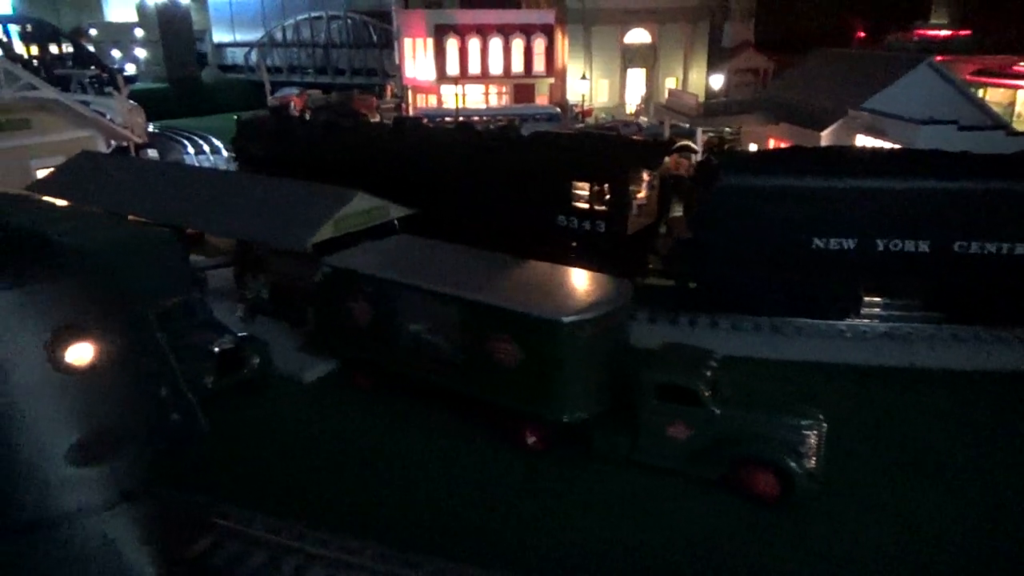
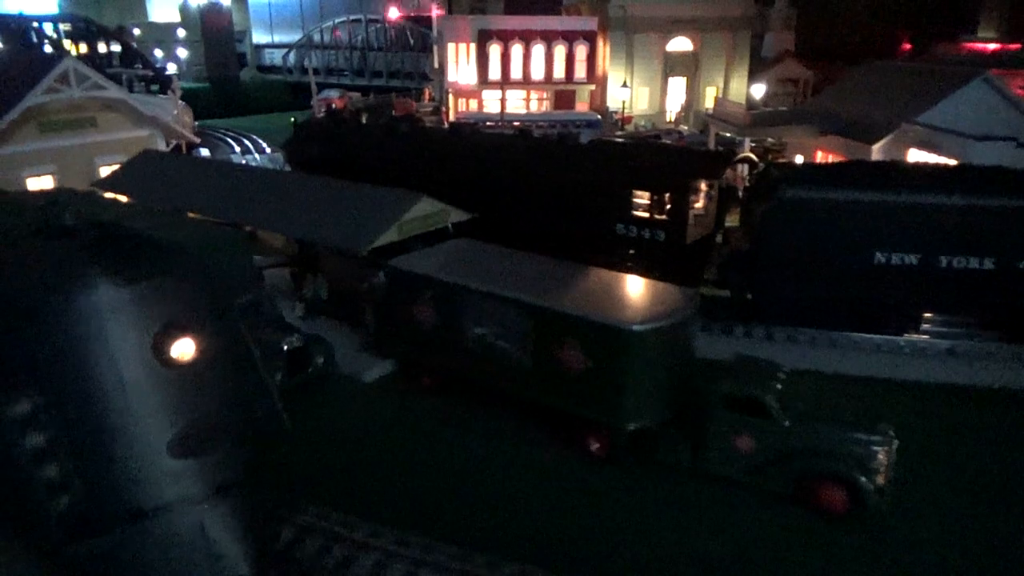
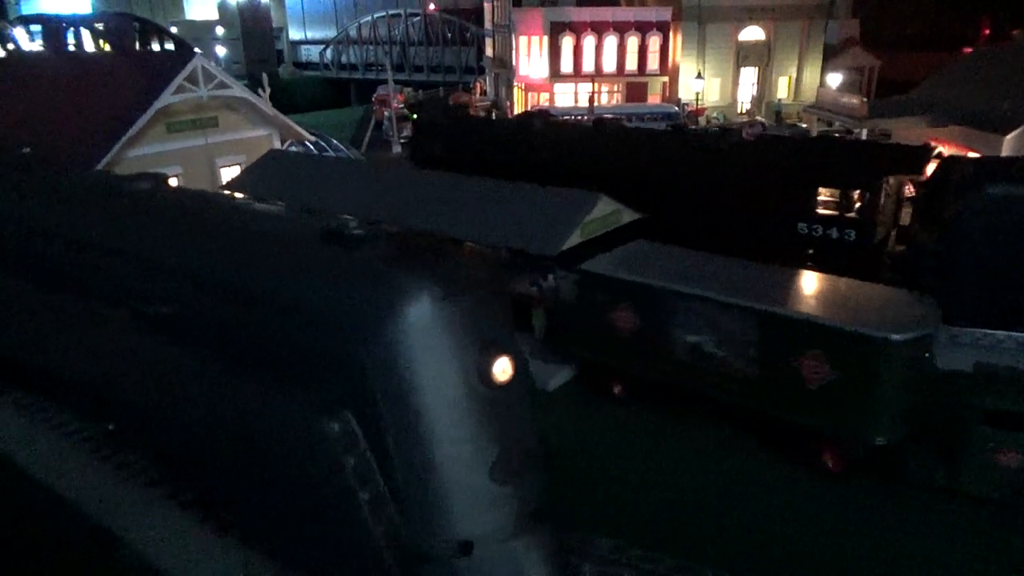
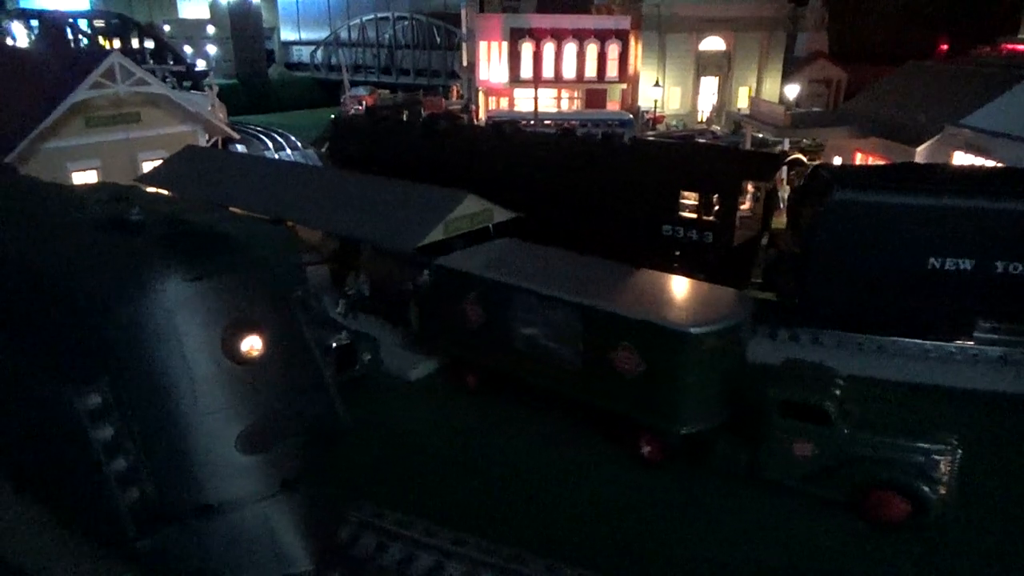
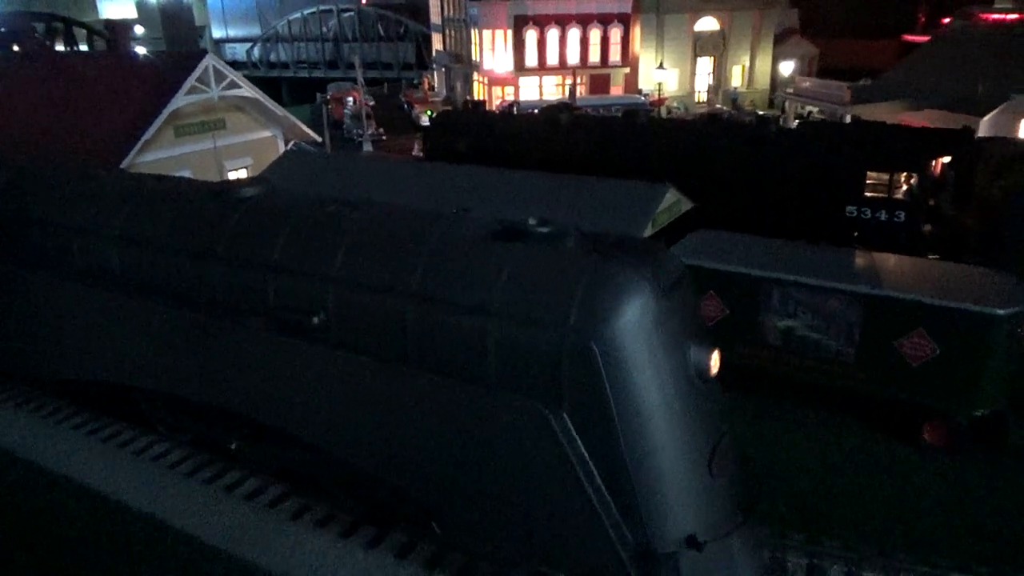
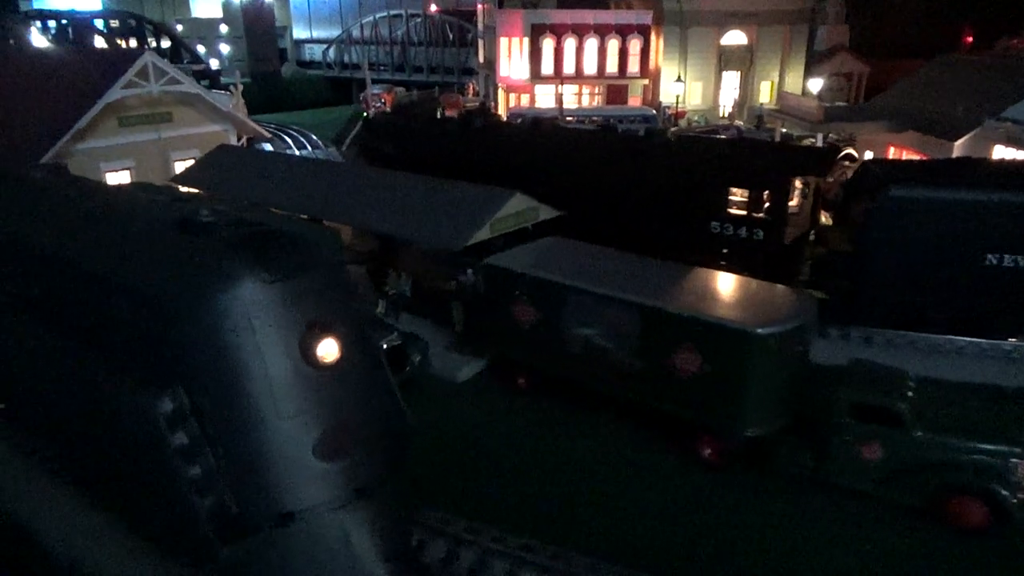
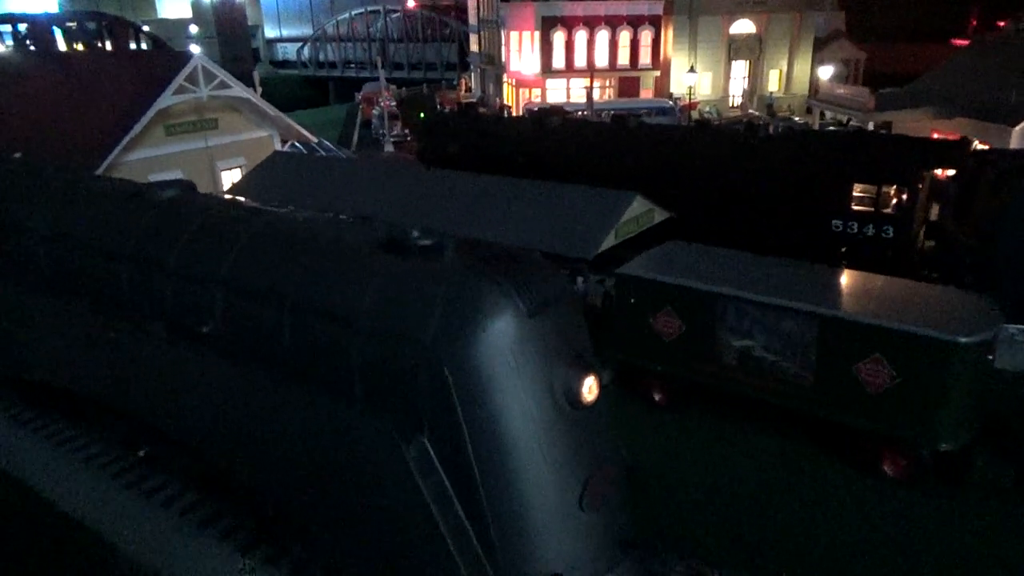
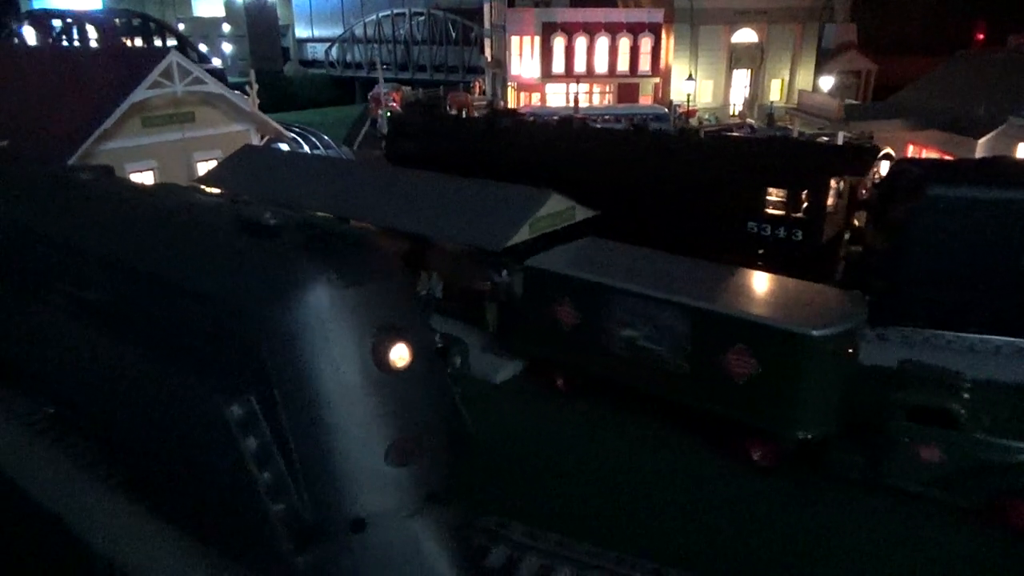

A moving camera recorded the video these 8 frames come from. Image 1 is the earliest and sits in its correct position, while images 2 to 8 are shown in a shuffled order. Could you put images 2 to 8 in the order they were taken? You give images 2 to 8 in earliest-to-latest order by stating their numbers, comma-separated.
2, 4, 6, 8, 3, 7, 5
